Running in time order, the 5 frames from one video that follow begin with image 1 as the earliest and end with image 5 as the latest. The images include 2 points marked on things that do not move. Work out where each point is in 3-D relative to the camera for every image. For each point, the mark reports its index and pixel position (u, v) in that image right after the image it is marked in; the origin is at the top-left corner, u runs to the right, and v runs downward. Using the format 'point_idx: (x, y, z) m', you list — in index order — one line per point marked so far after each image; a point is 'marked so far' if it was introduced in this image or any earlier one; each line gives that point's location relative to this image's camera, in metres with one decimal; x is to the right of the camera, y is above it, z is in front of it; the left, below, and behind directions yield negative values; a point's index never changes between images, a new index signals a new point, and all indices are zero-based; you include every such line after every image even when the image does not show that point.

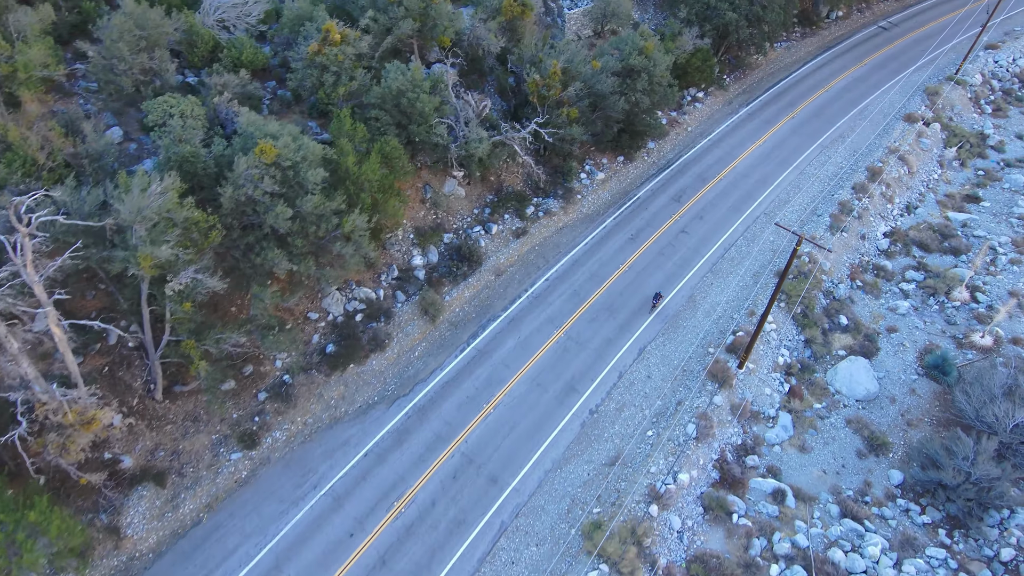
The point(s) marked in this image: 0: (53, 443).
0: (-12.5, -4.2, +17.3) m
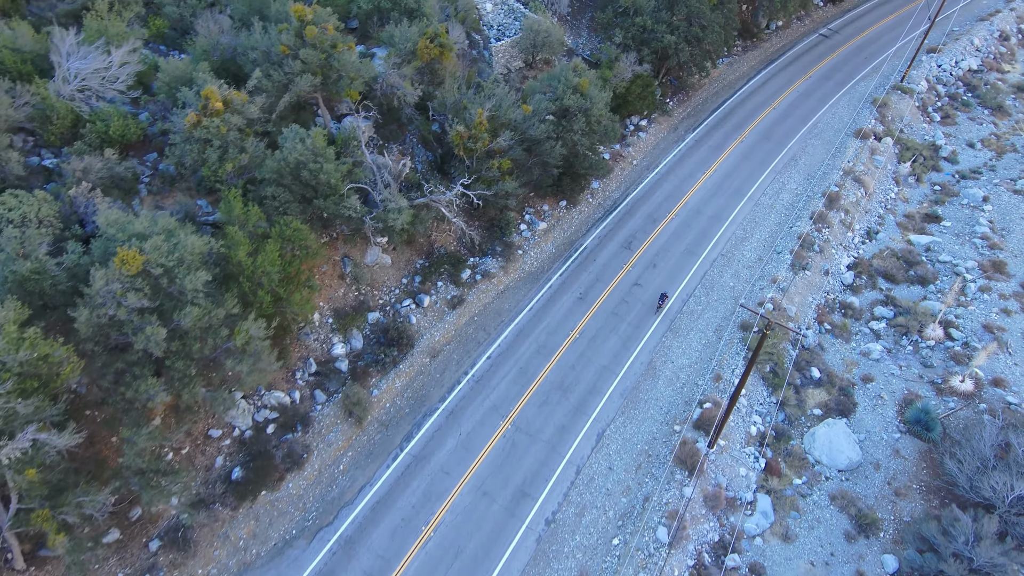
0: (-13.9, -8.2, +13.3) m
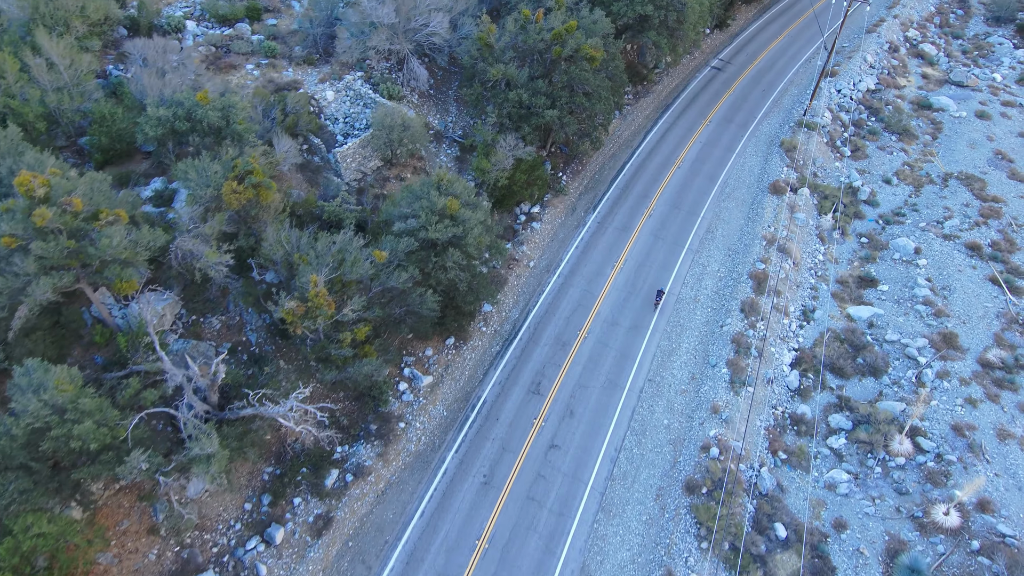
0: (-14.7, -16.2, +5.8) m
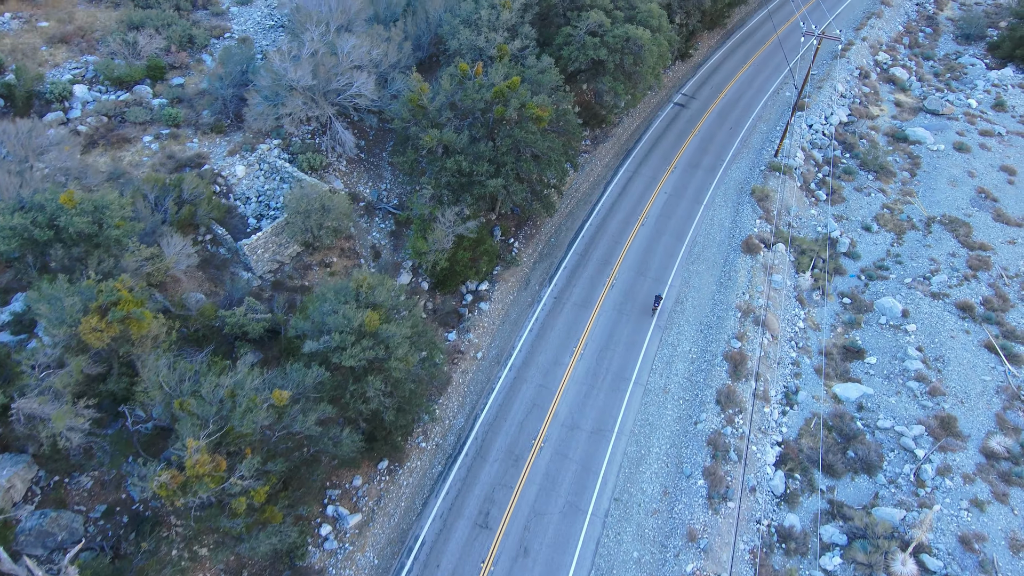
0: (-15.3, -20.4, +1.9) m
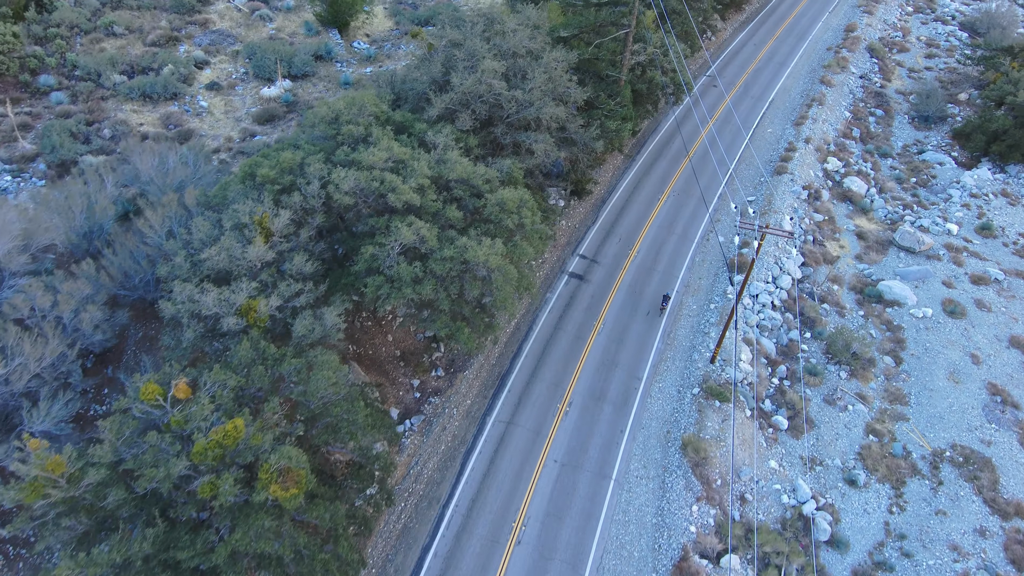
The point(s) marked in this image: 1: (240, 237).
0: (-17.1, -32.4, -10.8) m
1: (-7.6, +1.4, +17.7) m
